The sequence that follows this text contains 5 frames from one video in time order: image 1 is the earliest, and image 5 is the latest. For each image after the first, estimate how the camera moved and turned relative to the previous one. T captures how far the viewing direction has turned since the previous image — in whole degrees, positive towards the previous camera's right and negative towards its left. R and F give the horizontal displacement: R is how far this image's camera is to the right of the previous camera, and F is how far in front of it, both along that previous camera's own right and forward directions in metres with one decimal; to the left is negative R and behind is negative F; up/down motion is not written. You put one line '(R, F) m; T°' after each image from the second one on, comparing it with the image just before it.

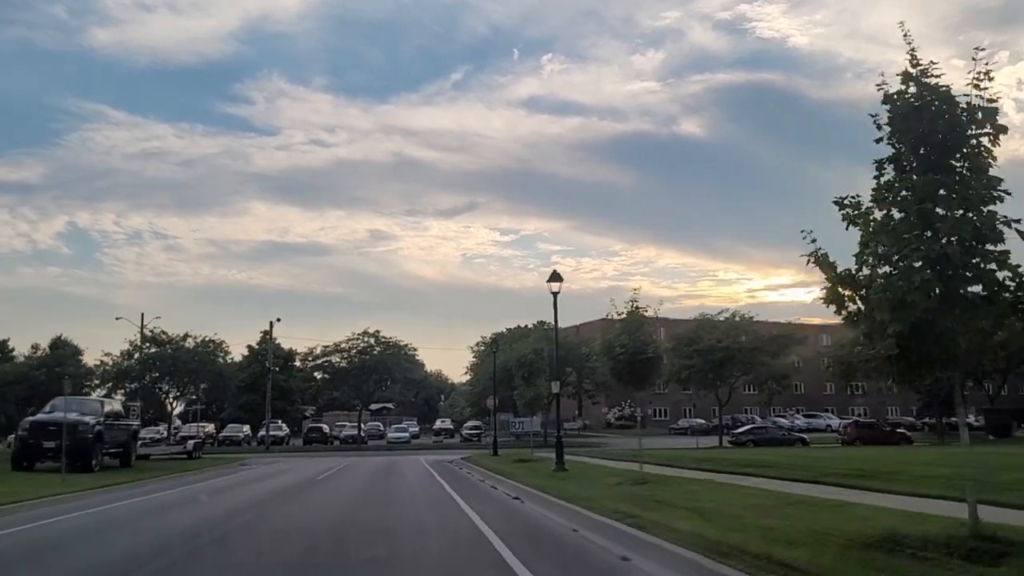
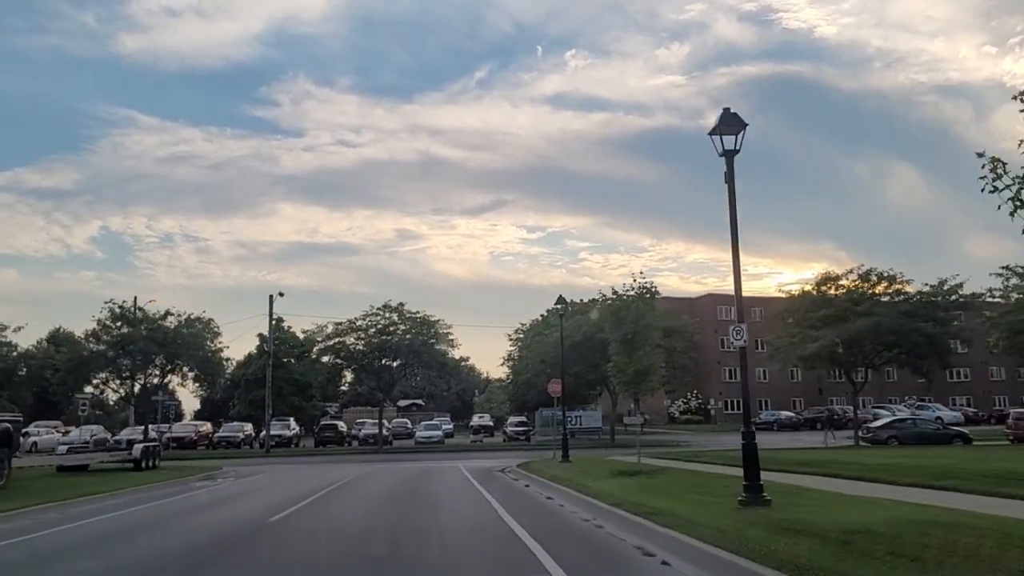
(-1.4, +11.1) m; -2°
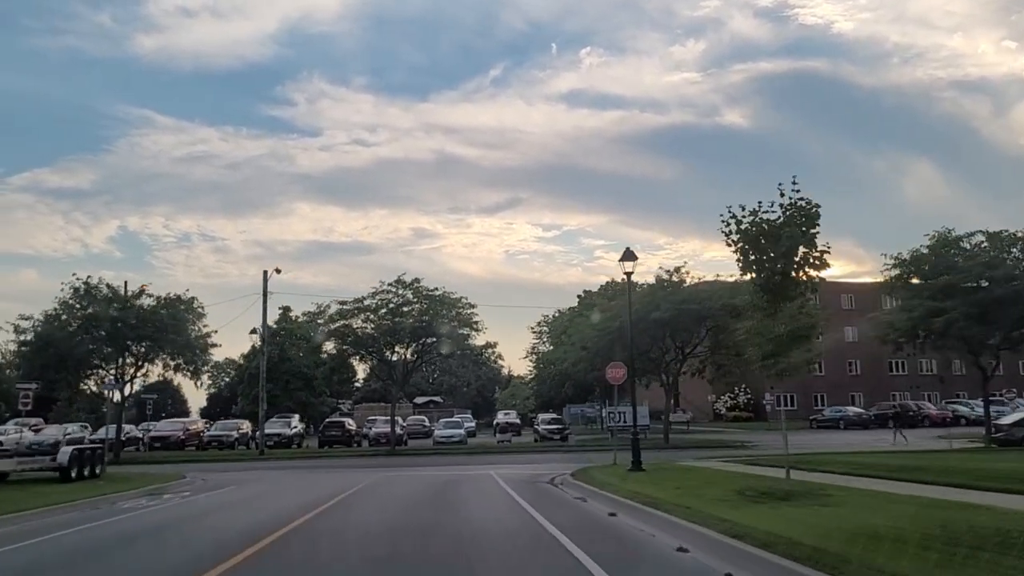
(-0.8, +6.9) m; -1°
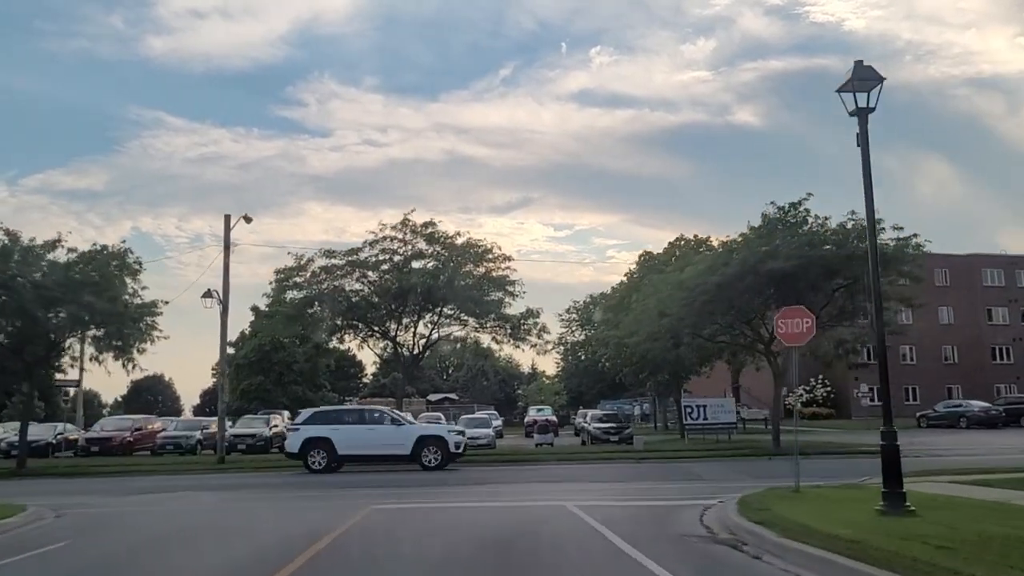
(-1.2, +10.5) m; -1°
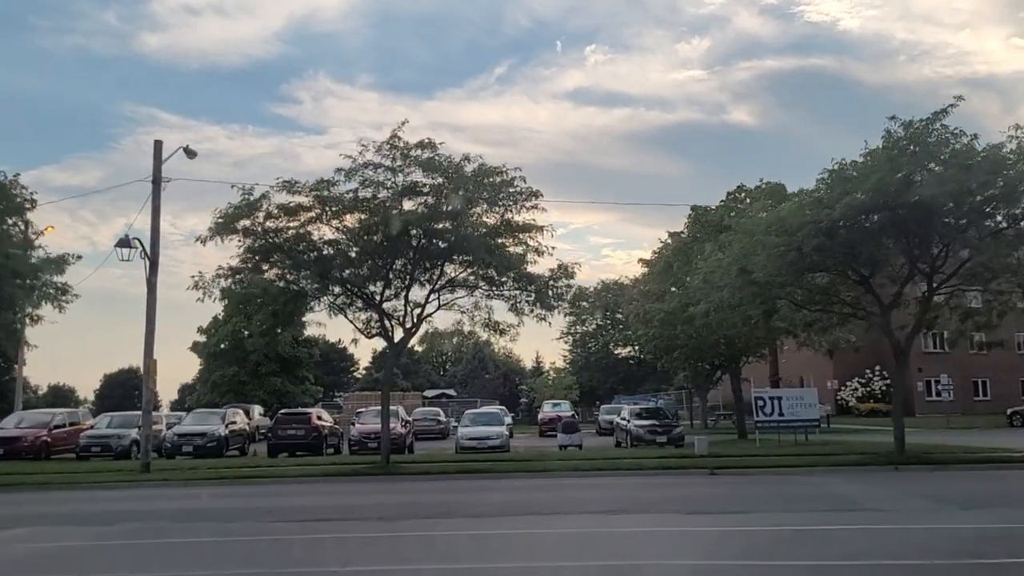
(-0.7, +7.4) m; 0°
